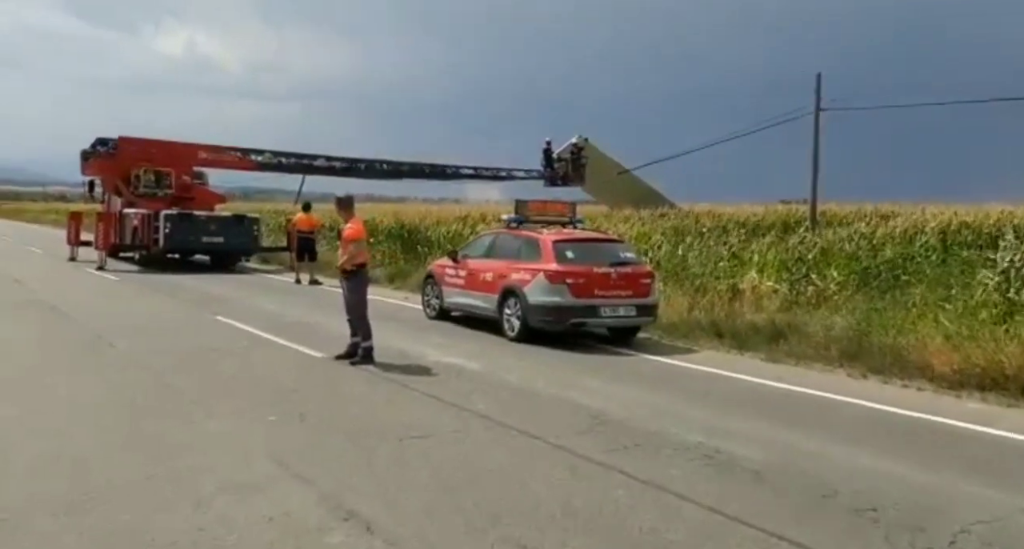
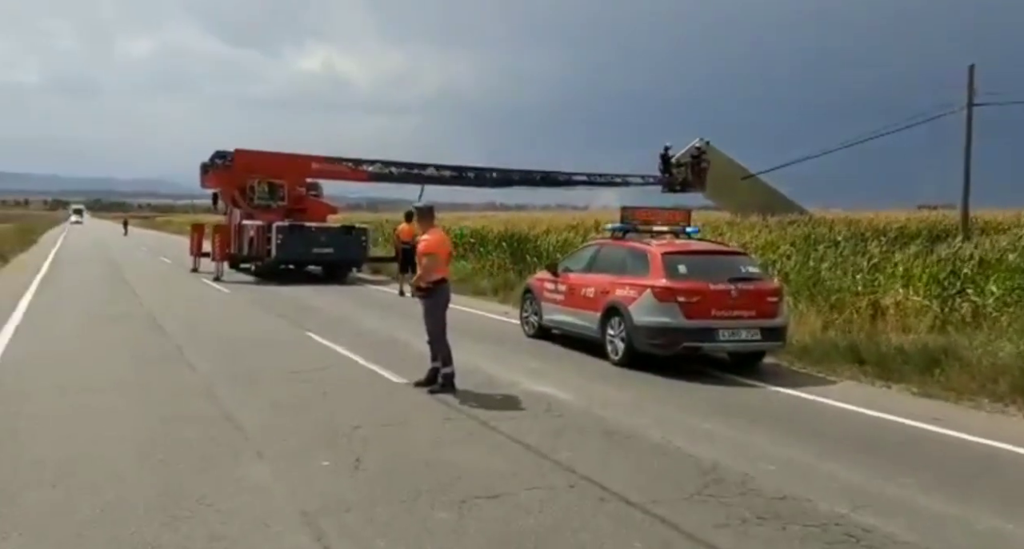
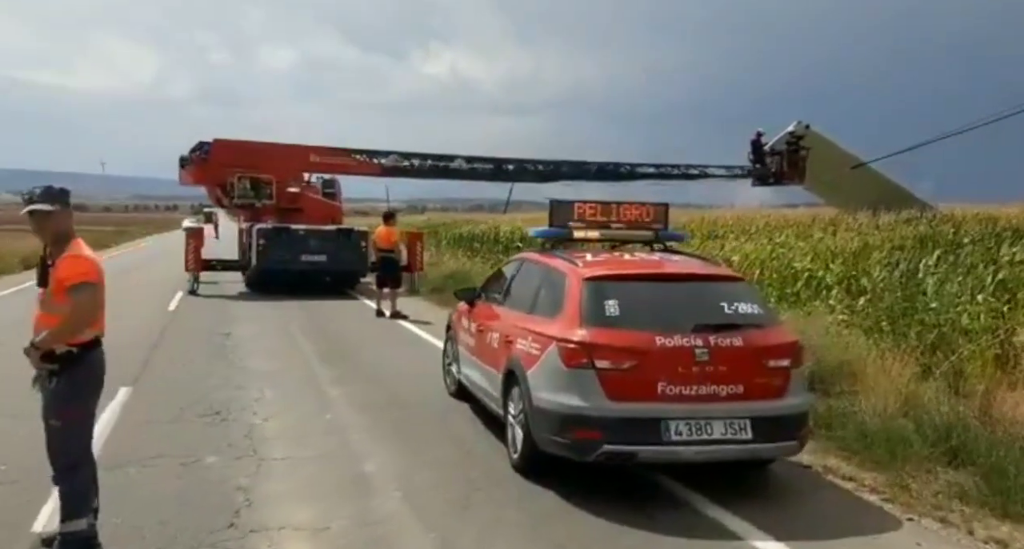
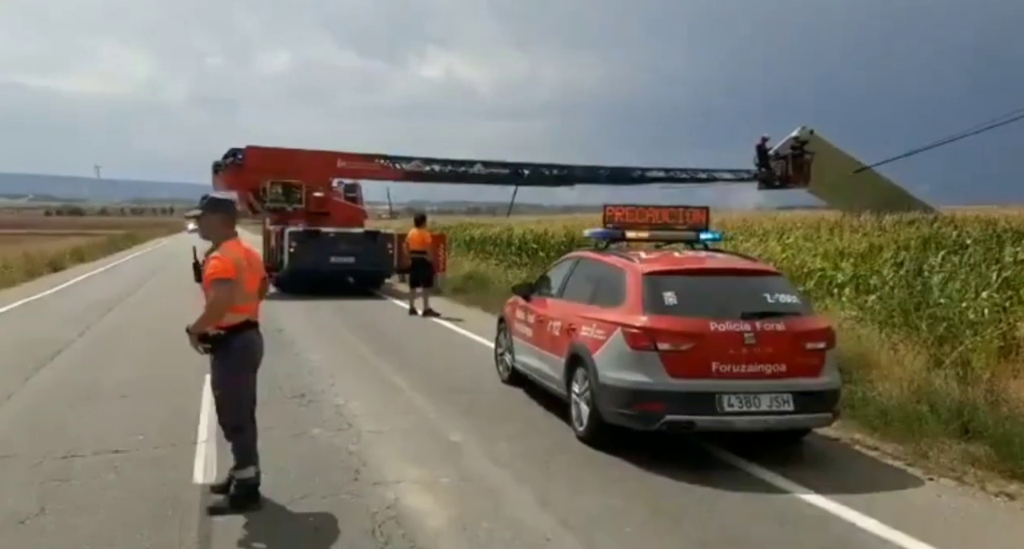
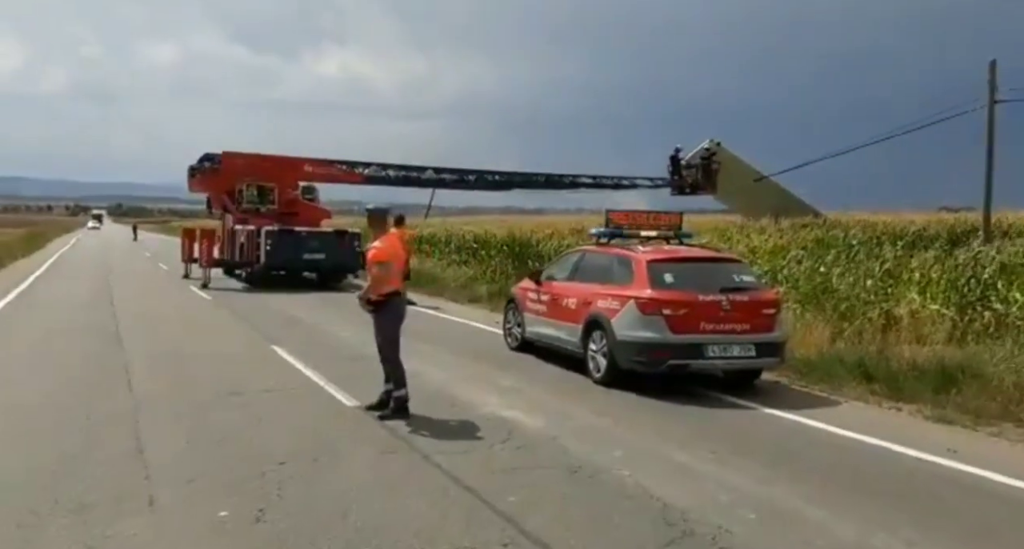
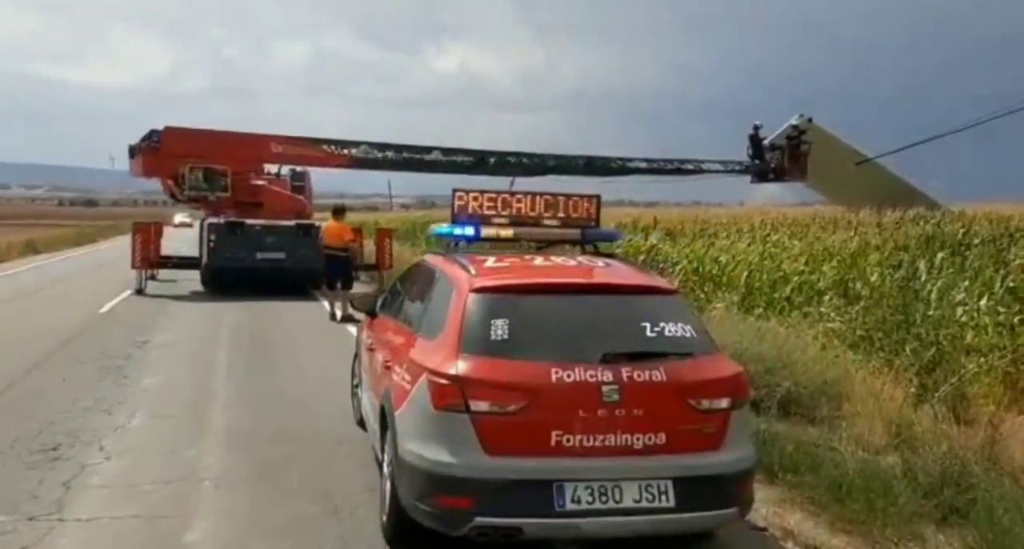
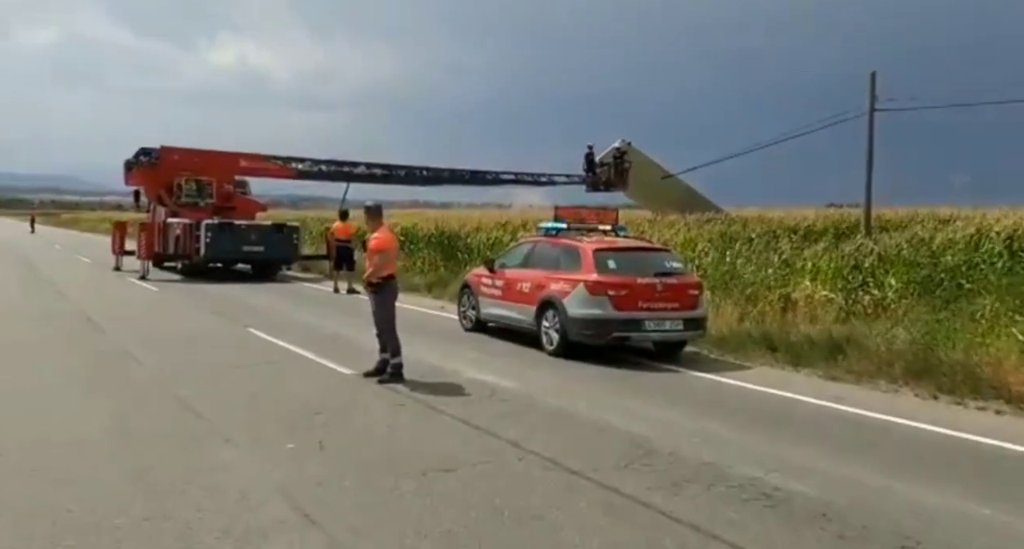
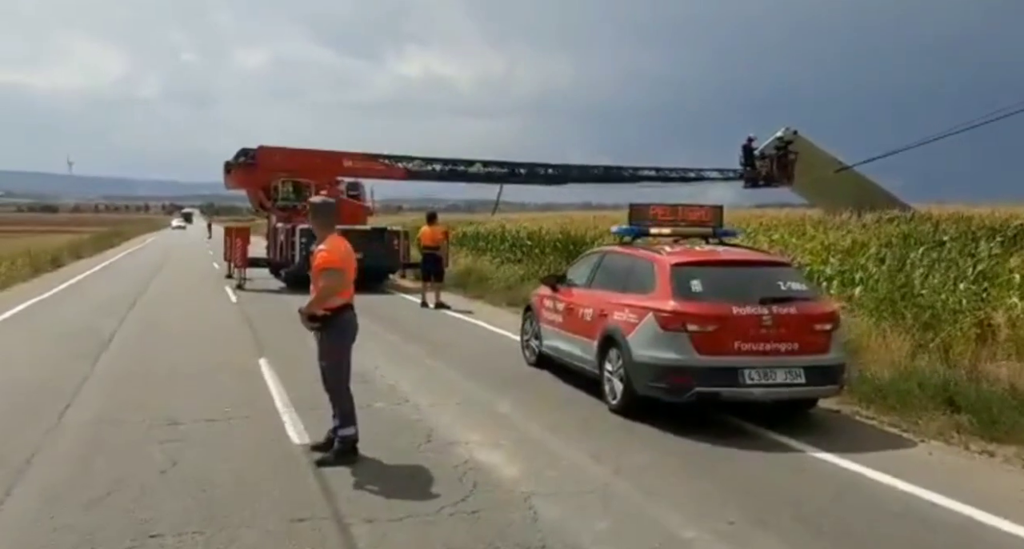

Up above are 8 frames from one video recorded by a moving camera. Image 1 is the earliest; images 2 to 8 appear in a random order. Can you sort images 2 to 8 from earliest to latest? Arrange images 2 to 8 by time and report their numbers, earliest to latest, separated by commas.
7, 2, 5, 8, 4, 3, 6
